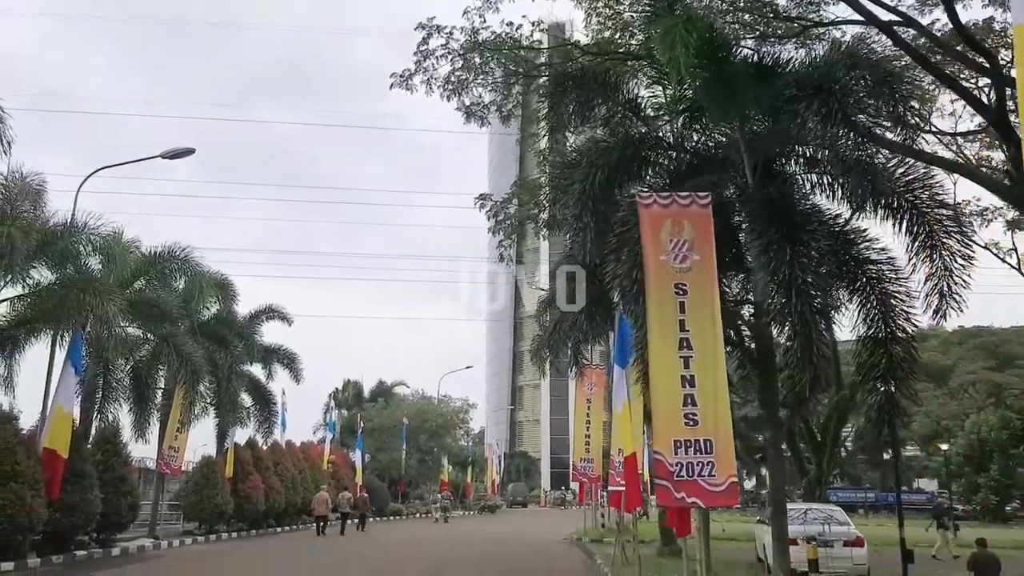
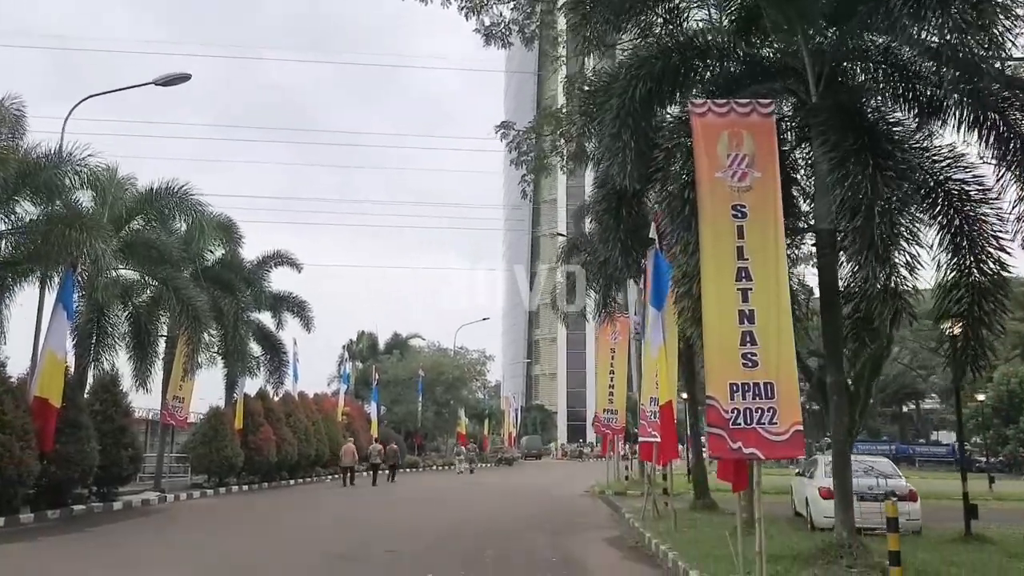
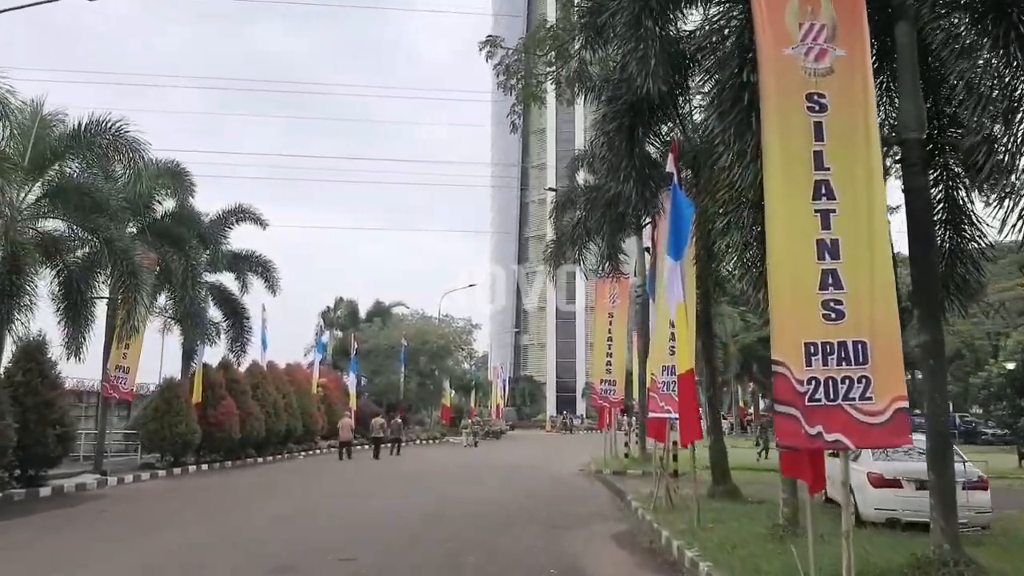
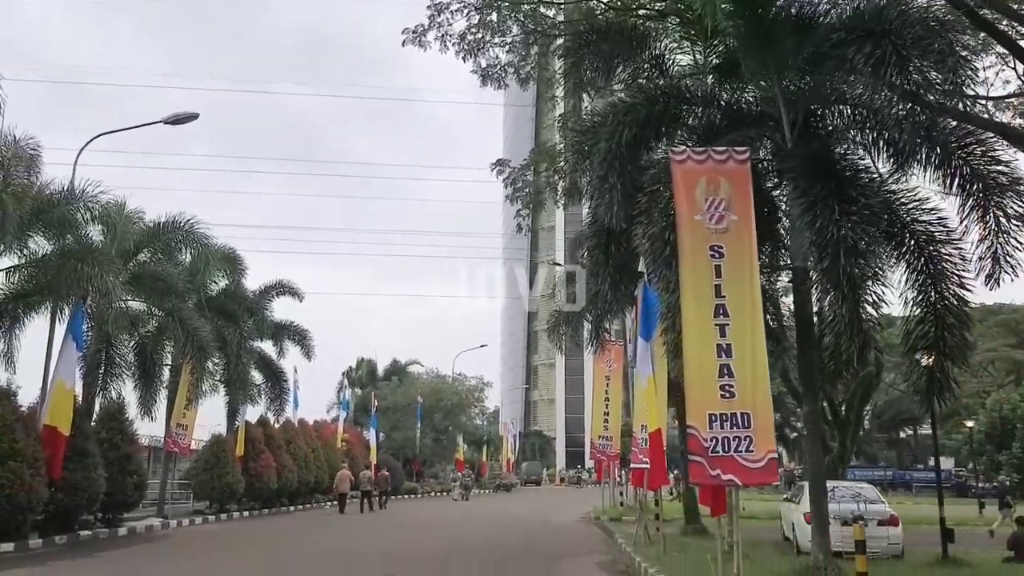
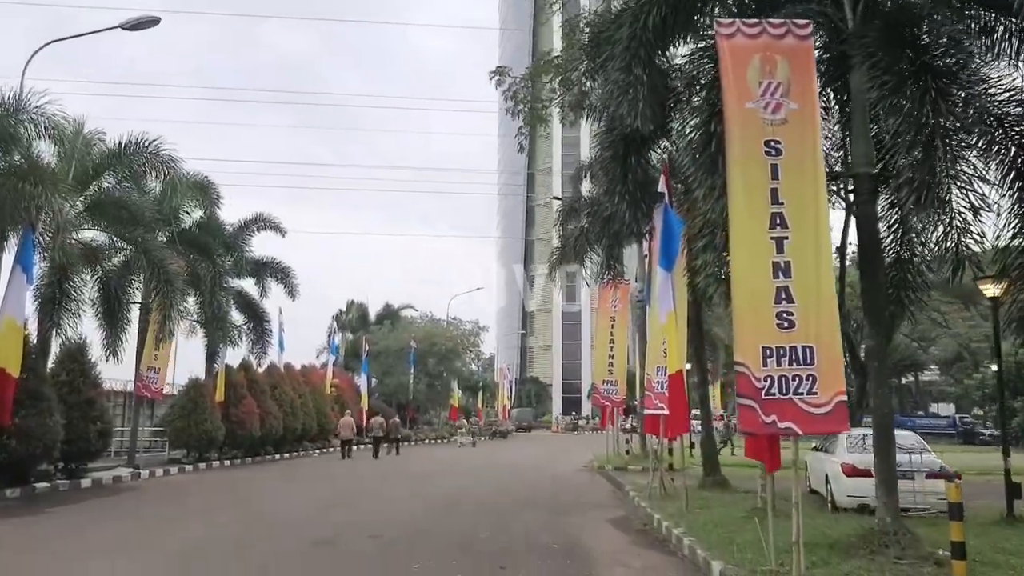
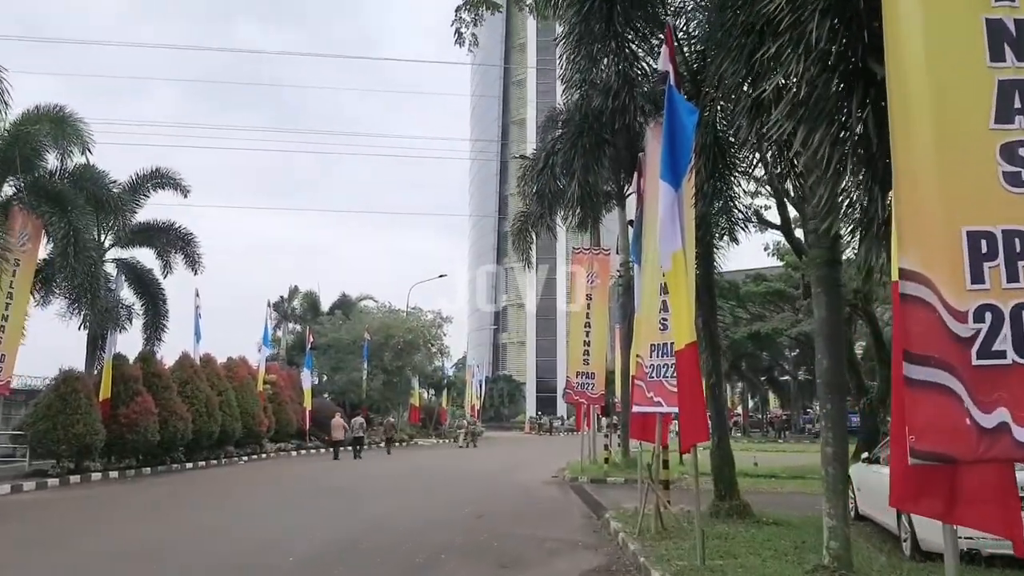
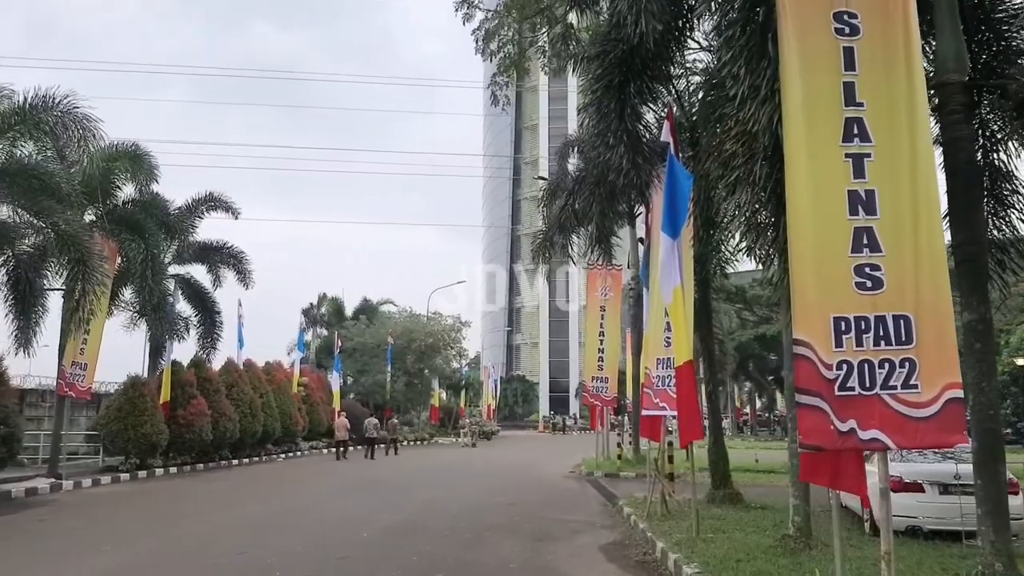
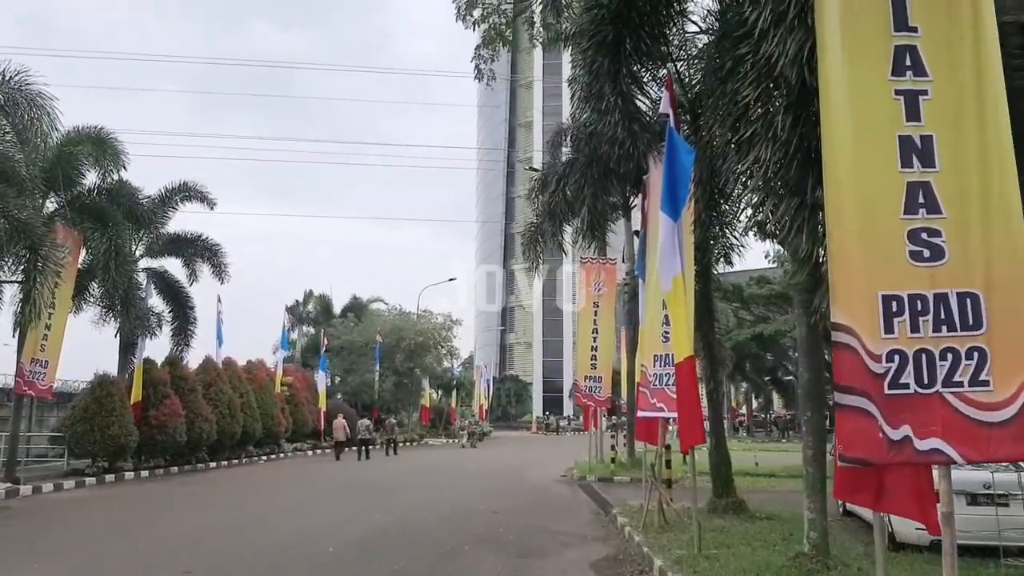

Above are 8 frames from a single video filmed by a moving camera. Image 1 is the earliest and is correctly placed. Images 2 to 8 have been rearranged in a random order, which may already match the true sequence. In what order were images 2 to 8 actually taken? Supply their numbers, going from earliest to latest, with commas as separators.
4, 2, 5, 3, 7, 8, 6
